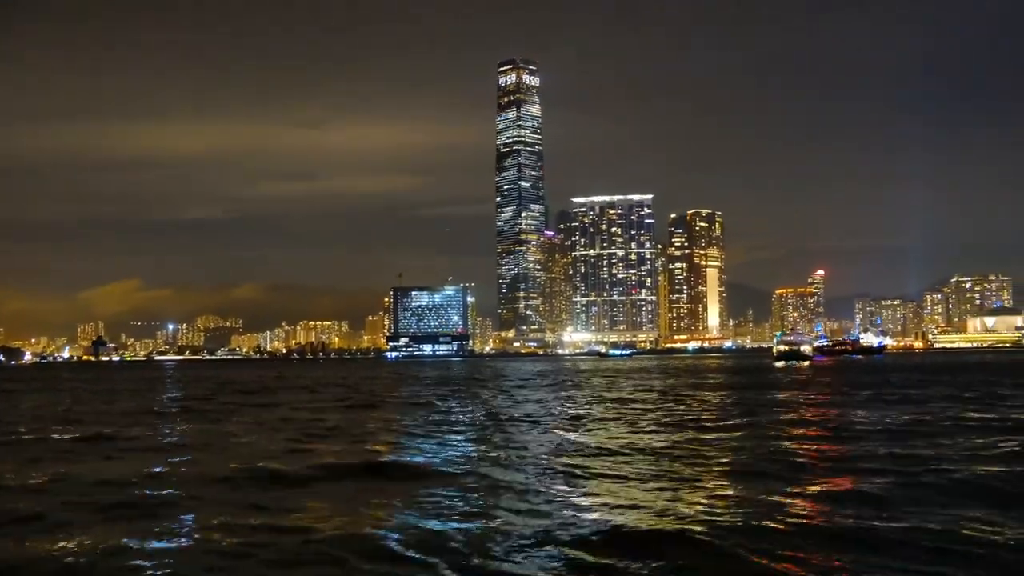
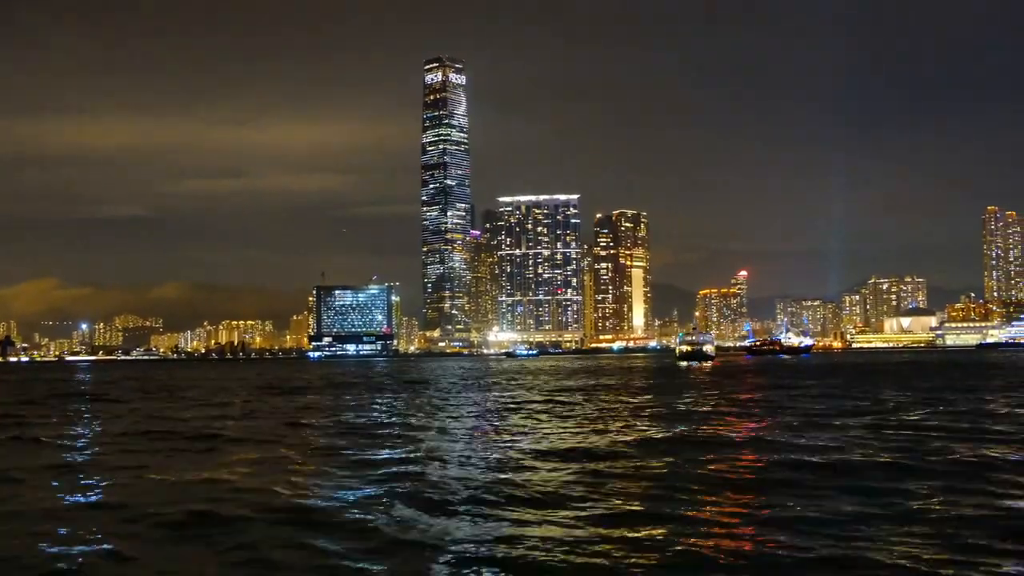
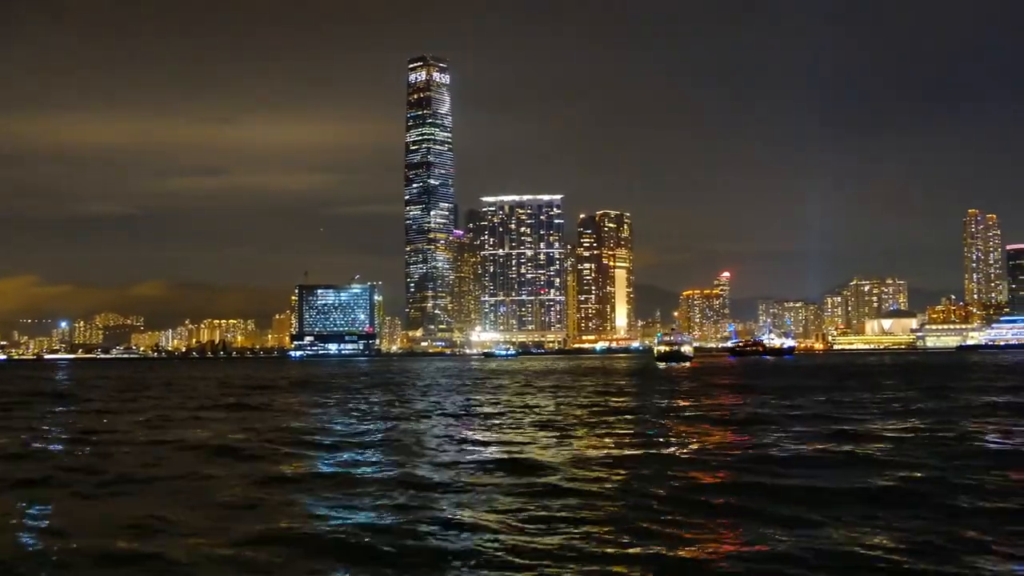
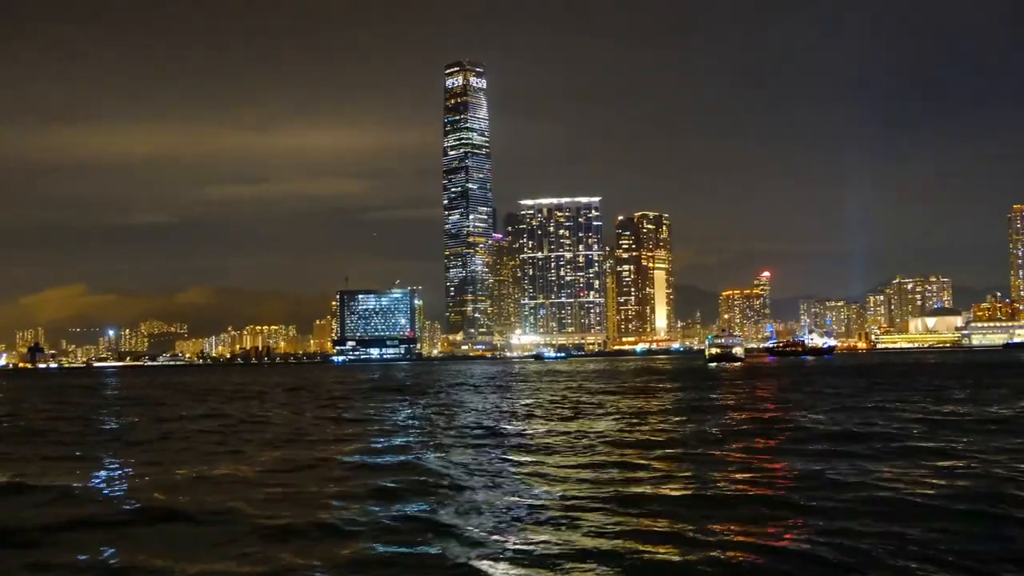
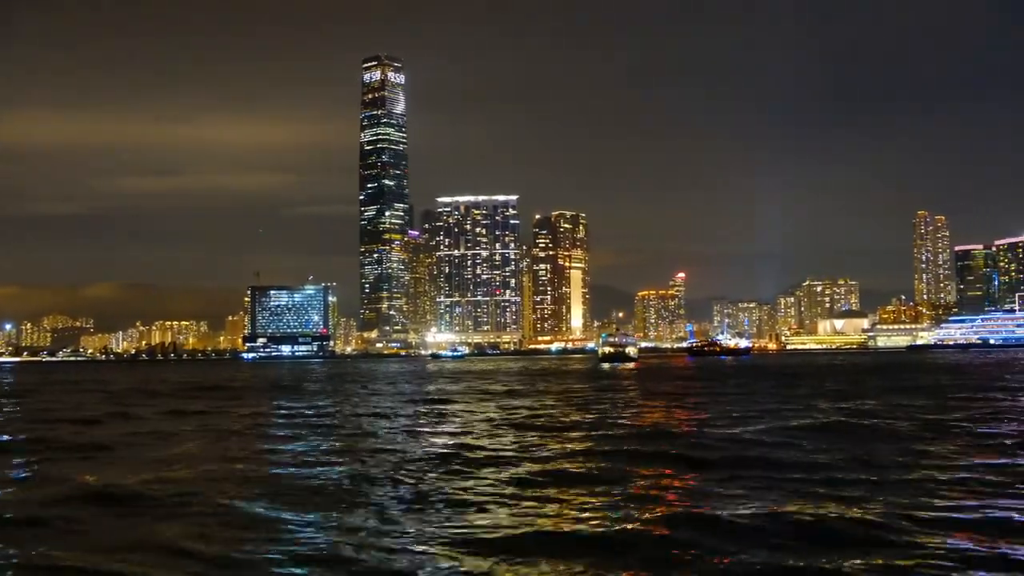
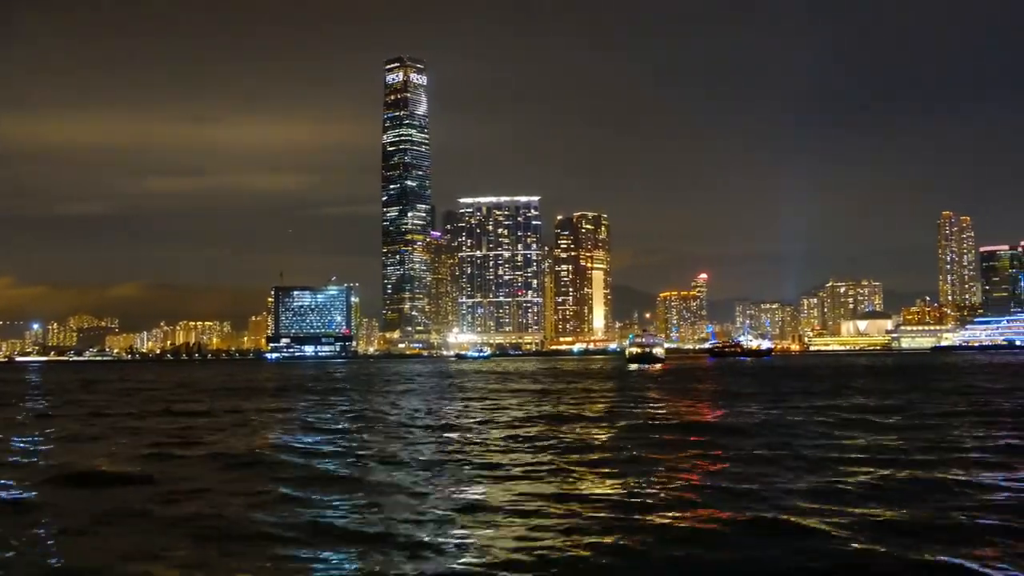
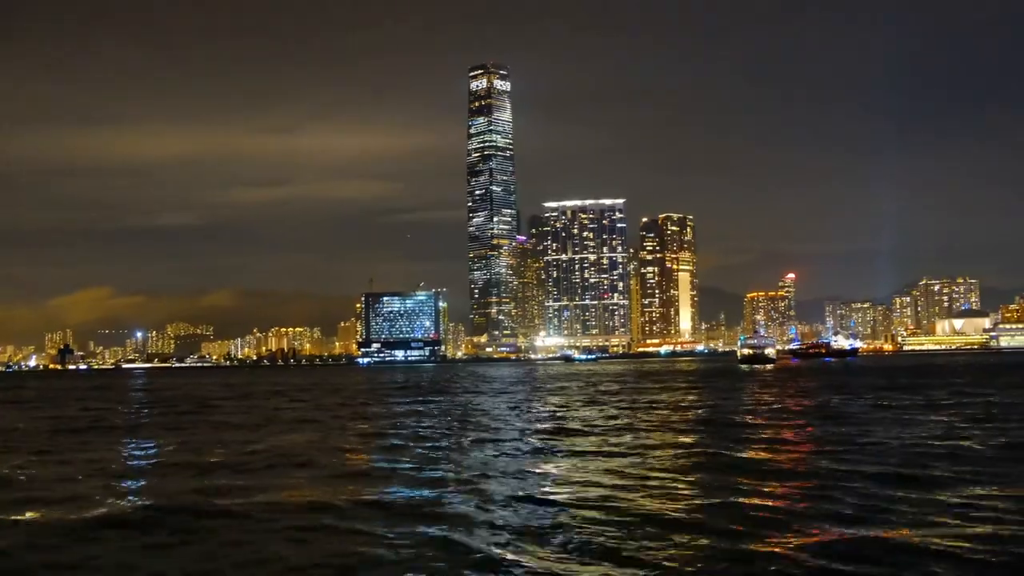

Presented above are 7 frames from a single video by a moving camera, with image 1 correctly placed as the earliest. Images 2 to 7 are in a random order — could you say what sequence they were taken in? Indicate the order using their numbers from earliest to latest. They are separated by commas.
7, 4, 2, 3, 6, 5
